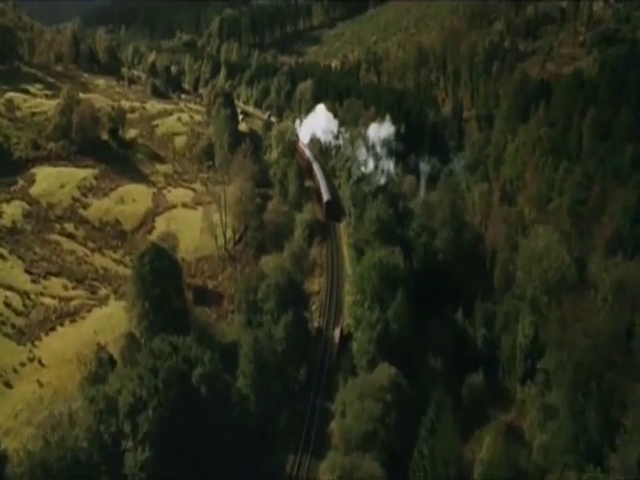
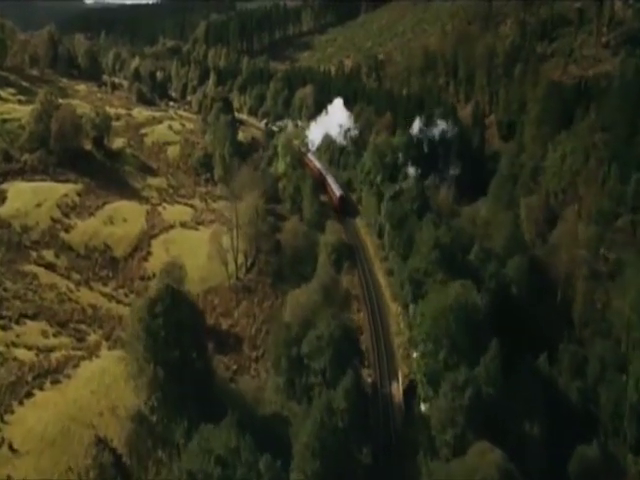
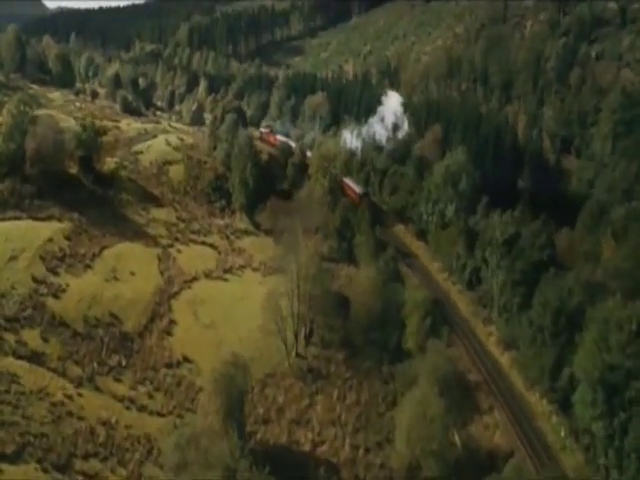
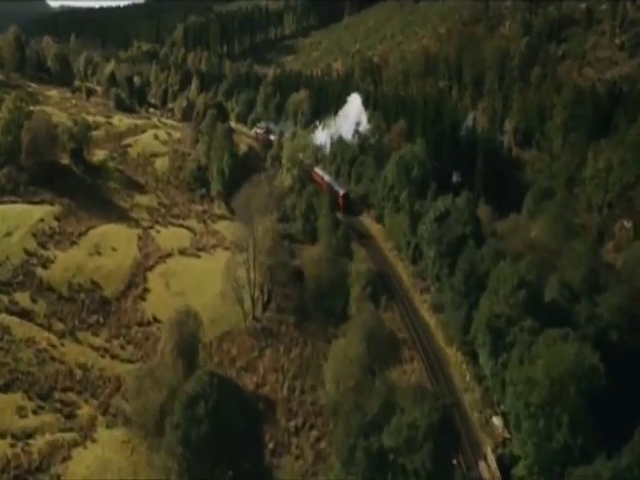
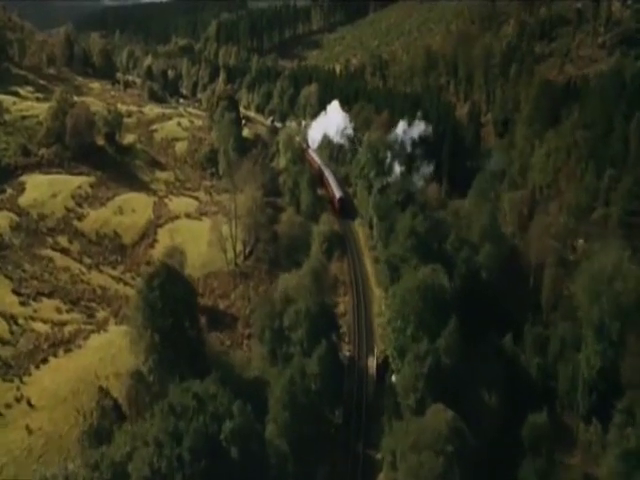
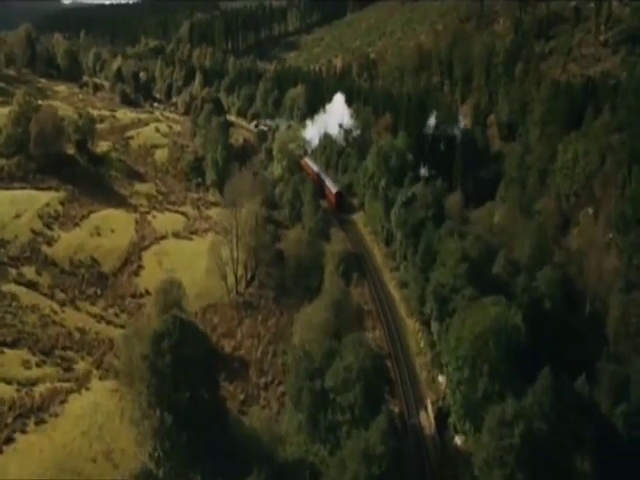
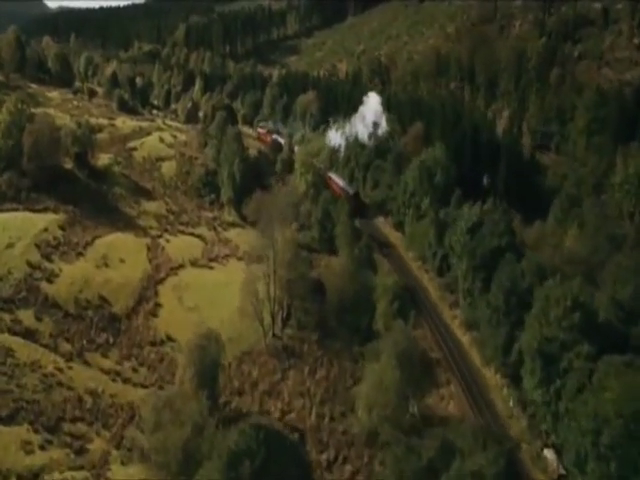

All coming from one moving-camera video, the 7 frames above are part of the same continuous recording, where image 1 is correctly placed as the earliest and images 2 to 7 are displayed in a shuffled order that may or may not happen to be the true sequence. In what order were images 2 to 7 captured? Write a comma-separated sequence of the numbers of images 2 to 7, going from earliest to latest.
5, 2, 6, 4, 7, 3
